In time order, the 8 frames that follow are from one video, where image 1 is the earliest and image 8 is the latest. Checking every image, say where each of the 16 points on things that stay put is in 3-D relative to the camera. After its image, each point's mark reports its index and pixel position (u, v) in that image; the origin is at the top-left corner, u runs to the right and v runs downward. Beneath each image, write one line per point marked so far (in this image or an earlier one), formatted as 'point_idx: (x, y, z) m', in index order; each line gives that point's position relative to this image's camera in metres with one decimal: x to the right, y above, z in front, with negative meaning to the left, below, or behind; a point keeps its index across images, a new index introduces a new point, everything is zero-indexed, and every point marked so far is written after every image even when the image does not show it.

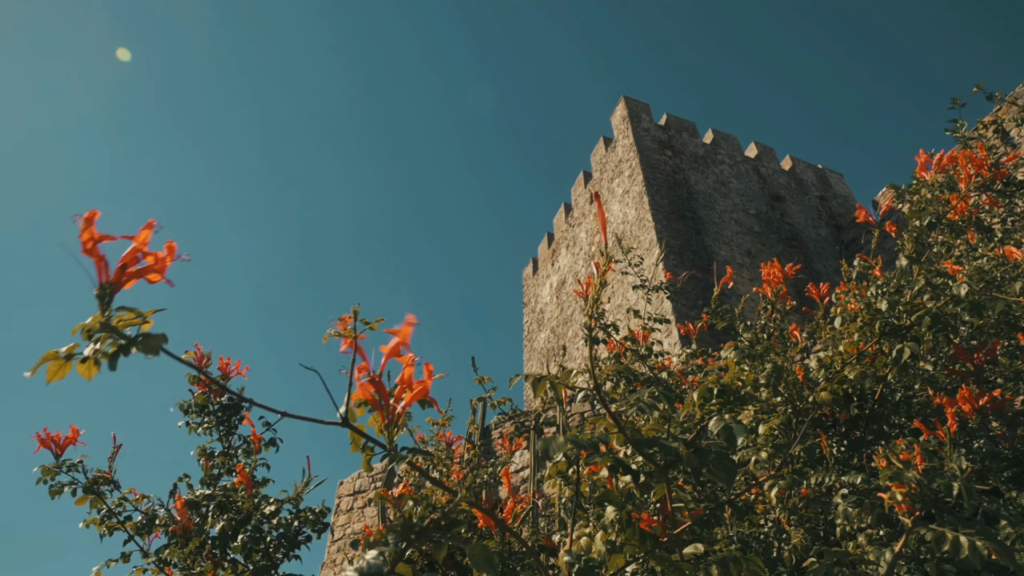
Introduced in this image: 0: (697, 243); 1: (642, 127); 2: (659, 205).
0: (+1.6, +0.4, +6.4) m
1: (+1.1, +1.5, +6.9) m
2: (+1.3, +0.7, +6.4) m
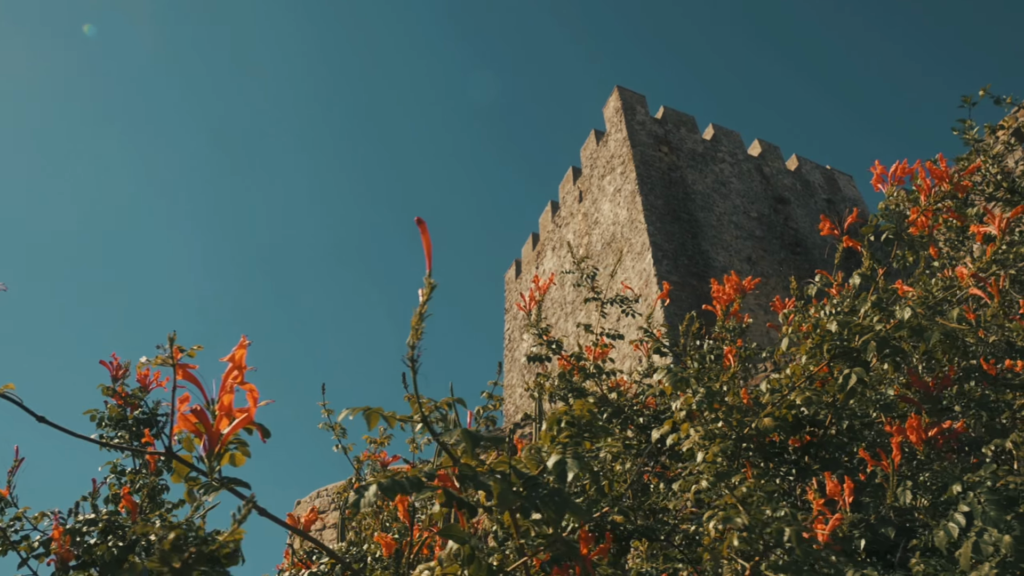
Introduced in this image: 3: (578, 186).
0: (+1.5, +0.3, +6.1) m
1: (+1.0, +1.5, +6.5) m
2: (+1.1, +0.7, +6.1) m
3: (+0.5, +1.0, +7.1) m
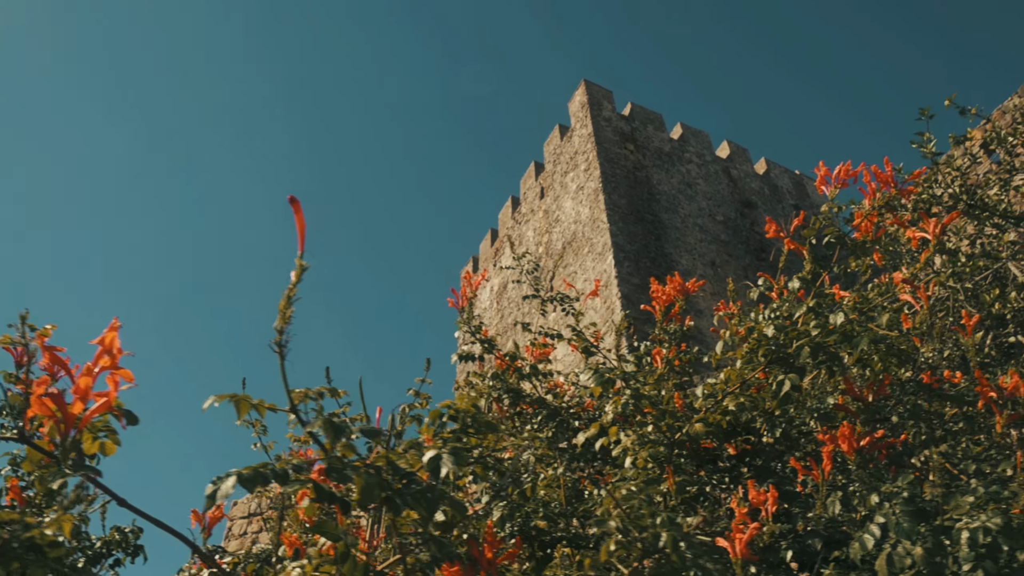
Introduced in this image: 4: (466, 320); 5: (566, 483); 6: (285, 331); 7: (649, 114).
0: (+1.1, +0.3, +5.9) m
1: (+0.7, +1.4, +6.3) m
2: (+0.8, +0.7, +5.9) m
3: (+0.2, +1.0, +6.9) m
4: (-0.3, -0.2, +4.1) m
5: (+0.3, -1.0, +4.0) m
6: (-0.7, -0.1, +2.4) m
7: (+1.2, +1.6, +6.9) m
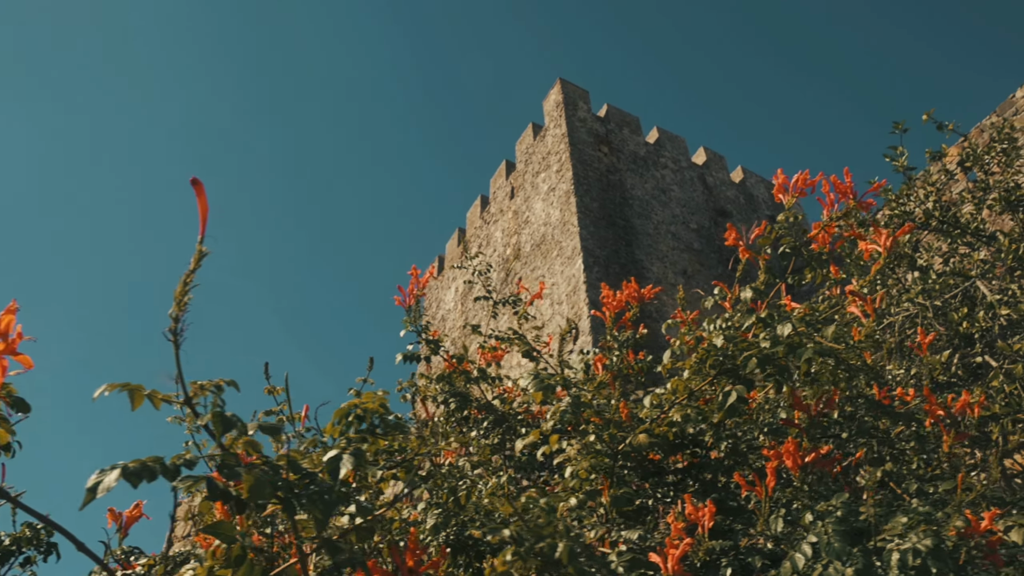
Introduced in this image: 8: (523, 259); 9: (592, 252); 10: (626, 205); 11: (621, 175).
0: (+0.9, +0.2, +5.7) m
1: (+0.5, +1.4, +6.2) m
2: (+0.6, +0.6, +5.7) m
3: (0.0, +1.0, +6.7) m
4: (-0.5, -0.2, +3.9) m
5: (0.0, -1.0, +3.8) m
6: (-1.0, -0.1, +2.2) m
7: (+1.0, +1.5, +6.7) m
8: (+0.1, +0.2, +6.1) m
9: (+0.6, +0.3, +5.6) m
10: (+0.9, +0.7, +6.0) m
11: (+0.9, +0.9, +6.1) m
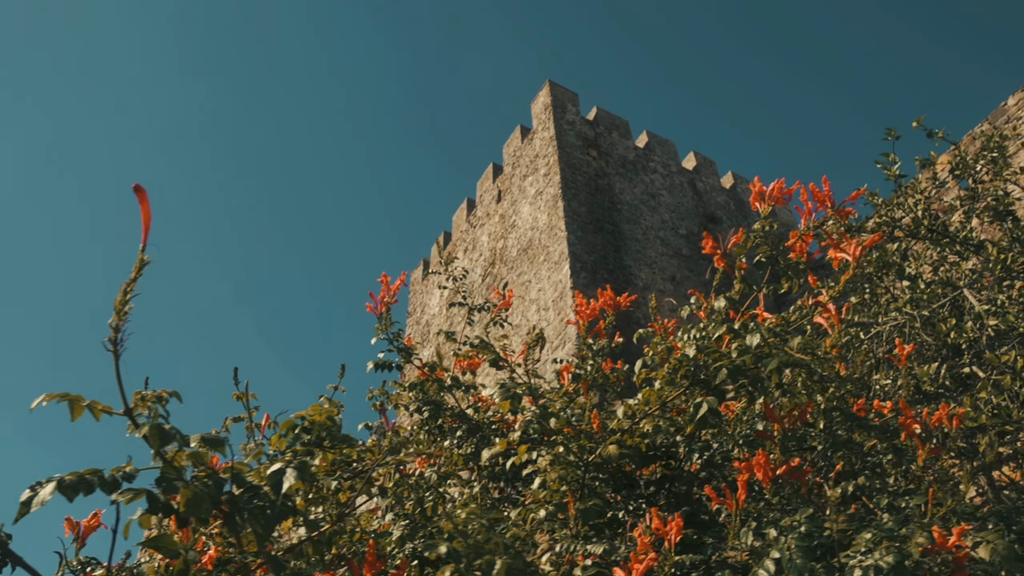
0: (+0.8, +0.2, +5.6) m
1: (+0.4, +1.4, +6.1) m
2: (+0.5, +0.6, +5.6) m
3: (-0.1, +0.9, +6.6) m
4: (-0.6, -0.2, +3.8) m
5: (-0.1, -1.0, +3.8) m
6: (-1.1, -0.1, +2.2) m
7: (+0.9, +1.5, +6.6) m
8: (0.0, +0.2, +6.0) m
9: (+0.5, +0.2, +5.5) m
10: (+0.8, +0.6, +5.9) m
11: (+0.8, +0.9, +6.0) m
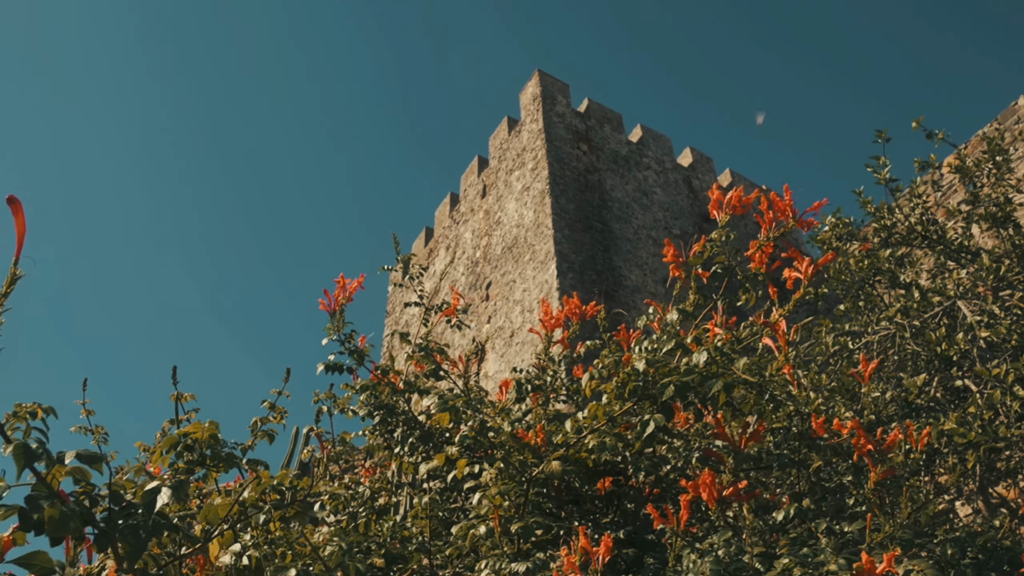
0: (+0.6, +0.2, +5.3) m
1: (+0.4, +1.4, +5.8) m
2: (+0.3, +0.6, +5.4) m
3: (-0.2, +0.9, +6.4) m
4: (-0.8, -0.2, +3.6) m
5: (-0.4, -1.0, +3.5) m
6: (-1.4, -0.1, +2.0) m
7: (+0.9, +1.5, +6.3) m
8: (-0.1, +0.2, +5.8) m
9: (+0.4, +0.2, +5.2) m
10: (+0.7, +0.6, +5.6) m
11: (+0.7, +0.9, +5.7) m
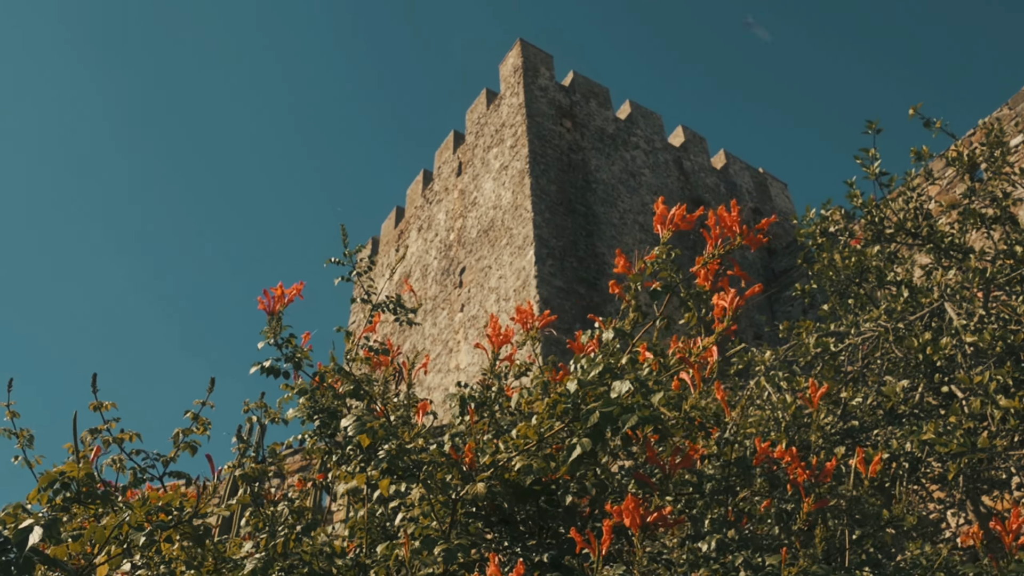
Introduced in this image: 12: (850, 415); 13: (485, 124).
0: (+0.5, +0.3, +5.0) m
1: (+0.2, +1.5, +5.4) m
2: (+0.2, +0.6, +5.0) m
3: (-0.3, +1.1, +6.0) m
4: (-1.0, -0.2, +3.3) m
5: (-0.6, -1.0, +3.2) m
6: (-1.6, -0.1, +1.6) m
7: (+0.7, +1.6, +5.9) m
8: (-0.3, +0.3, +5.4) m
9: (+0.2, +0.3, +4.8) m
10: (+0.5, +0.7, +5.2) m
11: (+0.5, +0.9, +5.3) m
12: (+1.8, -0.7, +4.0) m
13: (-0.1, +1.2, +5.7) m
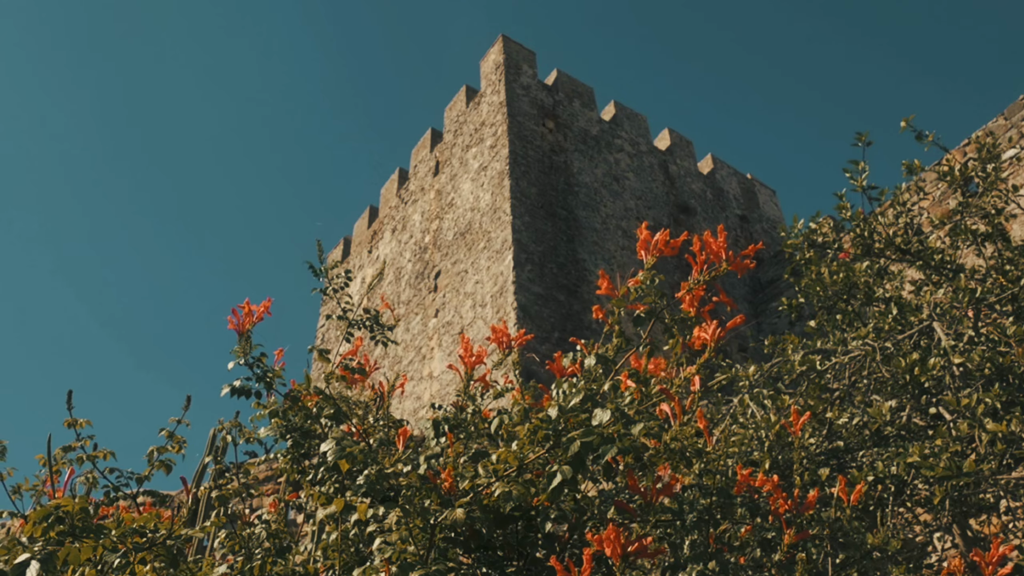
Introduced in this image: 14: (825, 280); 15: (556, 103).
0: (+0.3, +0.2, +4.8) m
1: (+0.1, +1.4, +5.2) m
2: (0.0, +0.6, +4.8) m
3: (-0.5, +1.0, +5.8) m
4: (-1.1, -0.2, +3.0) m
5: (-0.7, -1.1, +3.0) m
6: (-1.6, -0.2, +1.4) m
7: (+0.6, +1.6, +5.7) m
8: (-0.4, +0.3, +5.2) m
9: (+0.1, +0.3, +4.6) m
10: (+0.4, +0.6, +5.0) m
11: (+0.4, +0.9, +5.1) m
12: (+1.7, -0.8, +3.9) m
13: (-0.3, +1.2, +5.5) m
14: (+1.8, +0.1, +4.3) m
15: (+0.4, +1.3, +5.3) m
